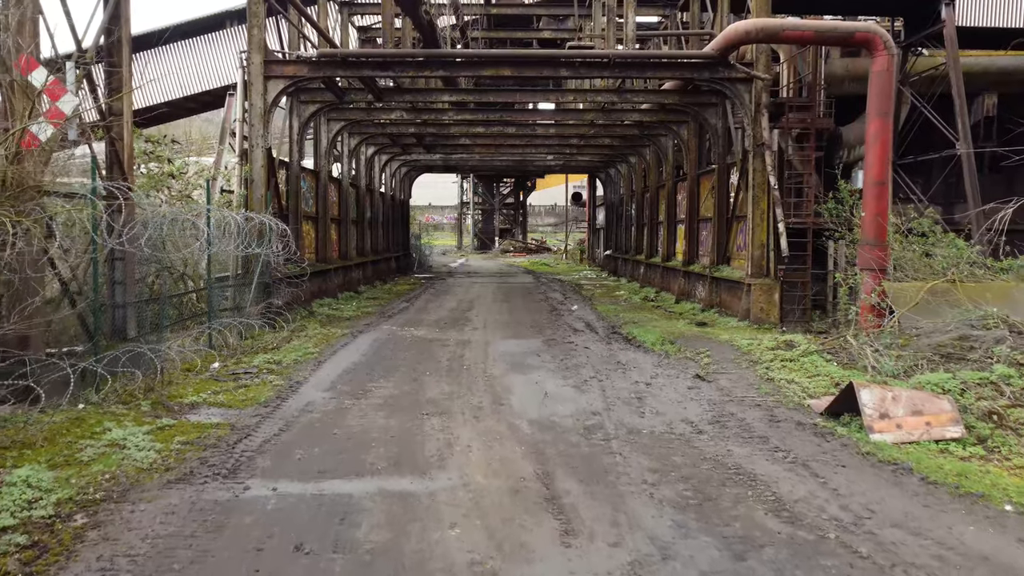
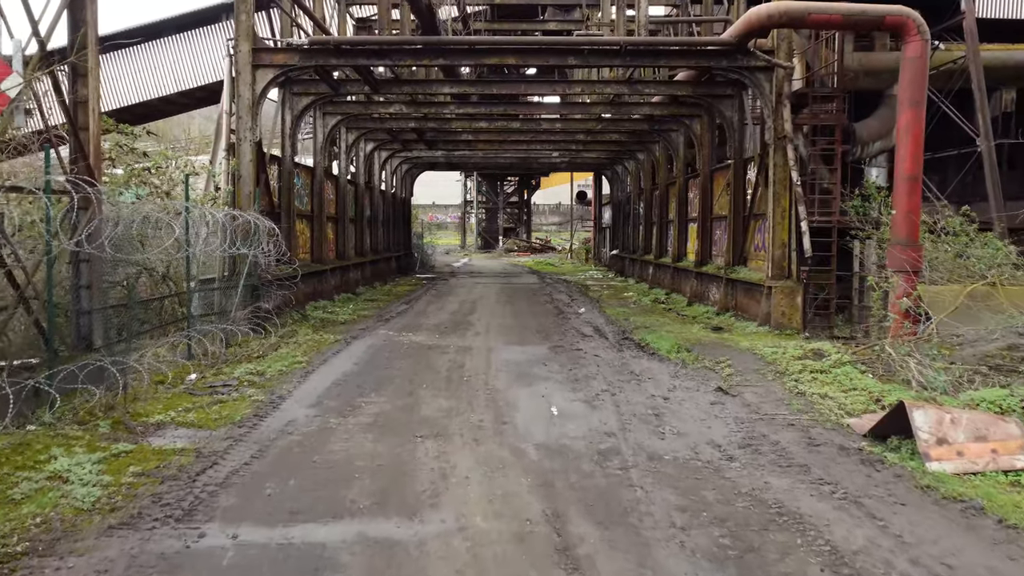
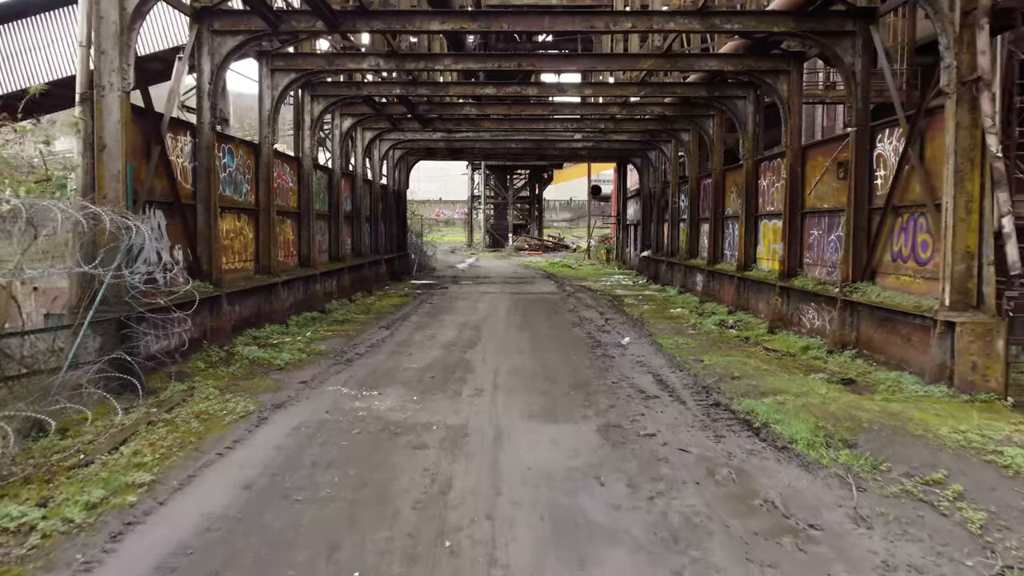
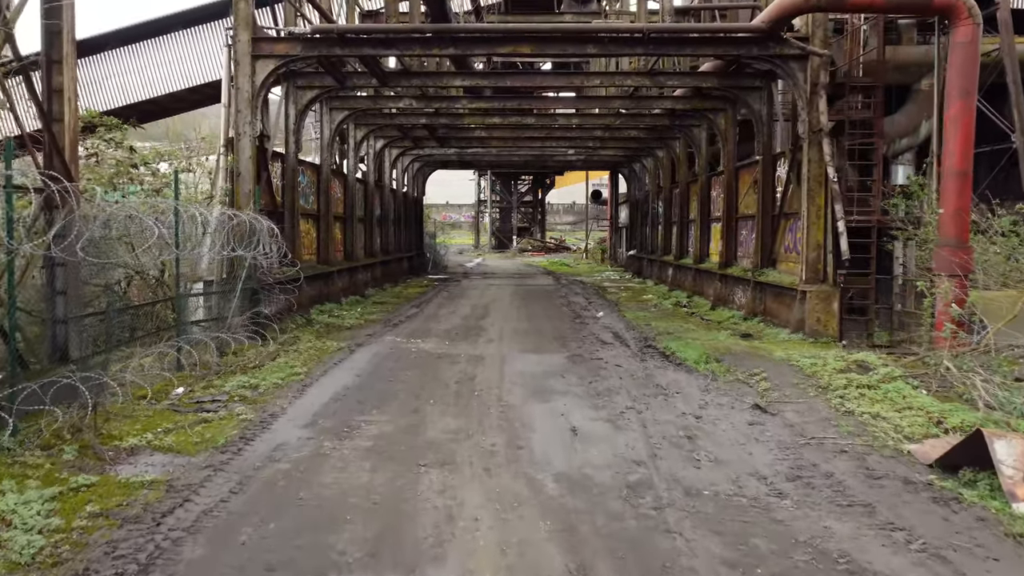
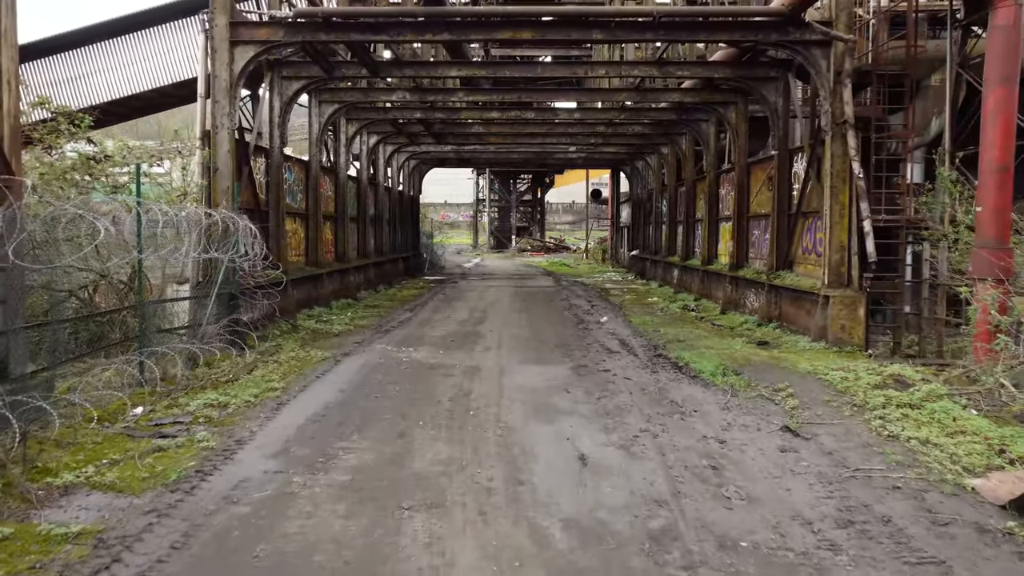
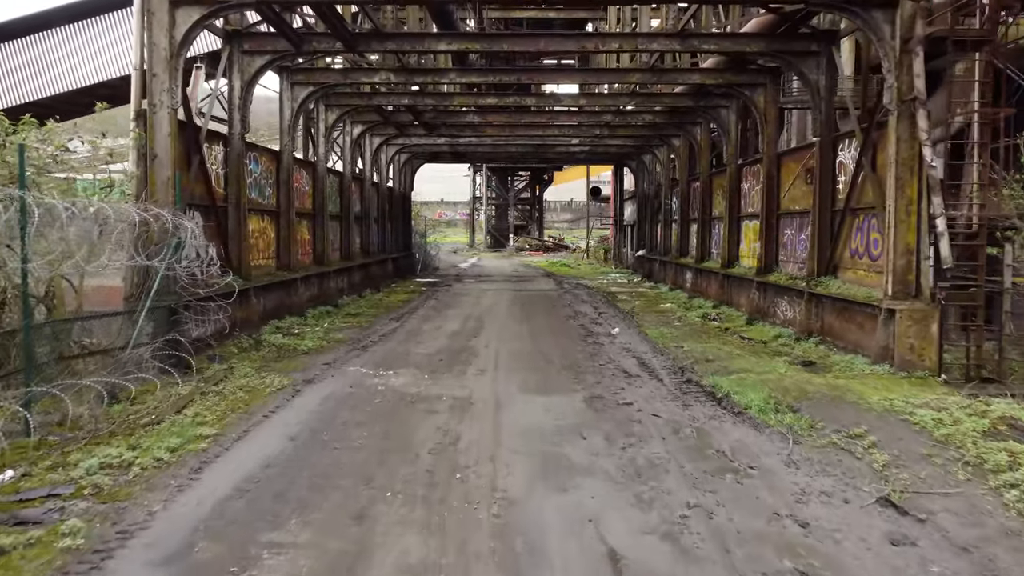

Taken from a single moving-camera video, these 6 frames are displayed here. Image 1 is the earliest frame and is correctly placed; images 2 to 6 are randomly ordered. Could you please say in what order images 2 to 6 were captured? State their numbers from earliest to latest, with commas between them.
2, 4, 5, 6, 3
